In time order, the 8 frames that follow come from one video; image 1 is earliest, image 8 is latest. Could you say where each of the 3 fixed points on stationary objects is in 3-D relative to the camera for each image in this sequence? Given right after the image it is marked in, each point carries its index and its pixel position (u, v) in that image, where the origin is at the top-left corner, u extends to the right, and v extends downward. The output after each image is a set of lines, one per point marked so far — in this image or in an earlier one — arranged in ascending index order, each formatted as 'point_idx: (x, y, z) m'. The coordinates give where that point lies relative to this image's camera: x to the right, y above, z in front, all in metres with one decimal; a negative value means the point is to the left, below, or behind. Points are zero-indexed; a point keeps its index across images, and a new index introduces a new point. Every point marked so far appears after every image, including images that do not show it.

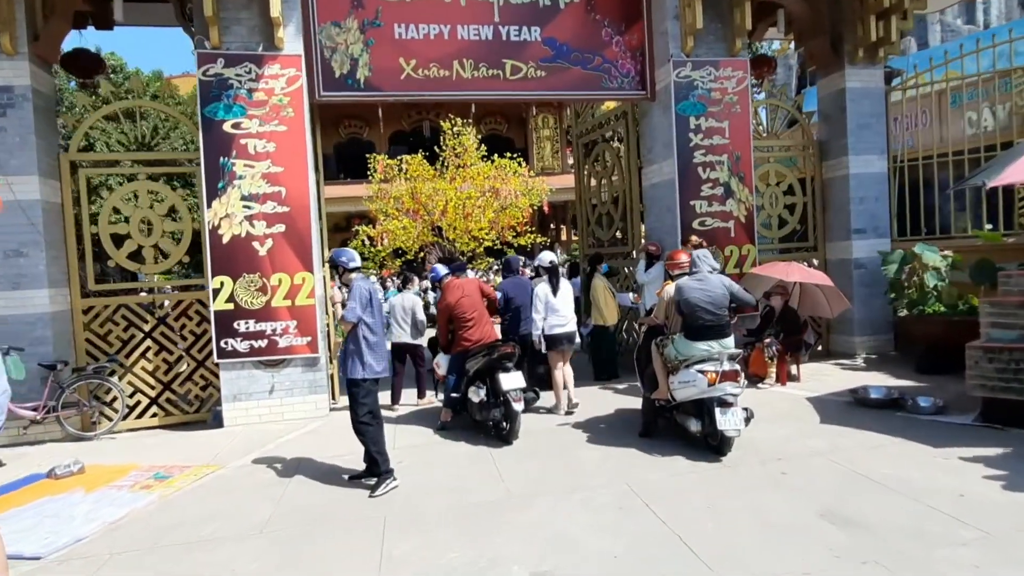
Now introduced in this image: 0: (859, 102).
0: (+3.4, +1.8, +8.3) m
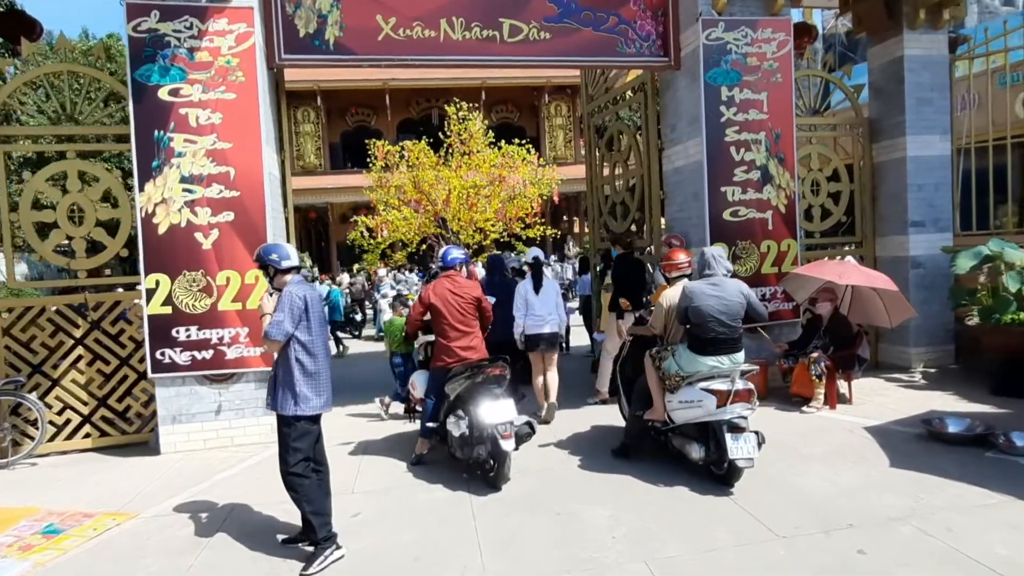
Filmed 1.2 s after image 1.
0: (+3.4, +1.8, +7.1) m
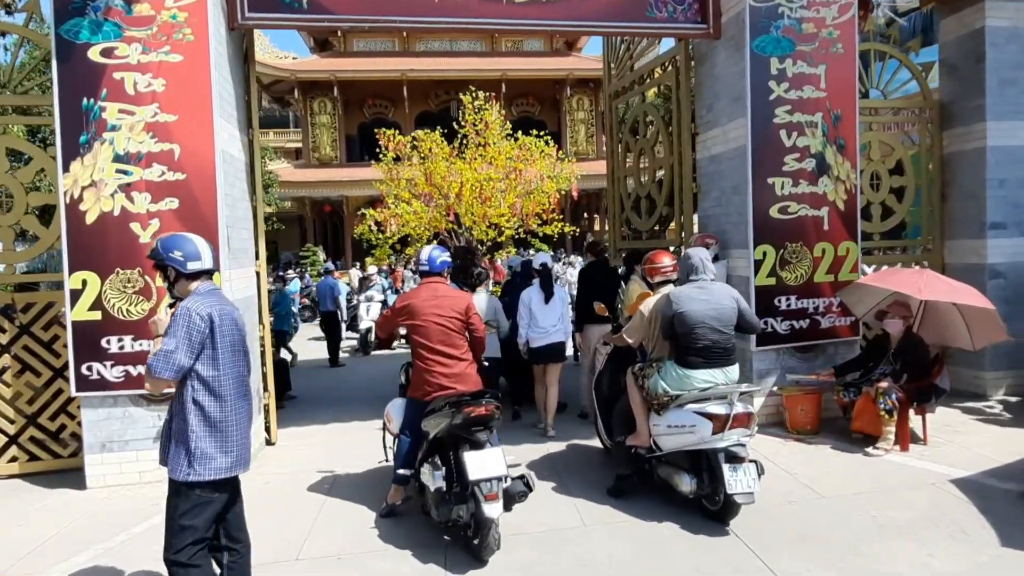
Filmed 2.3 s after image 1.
0: (+3.5, +1.7, +6.0) m
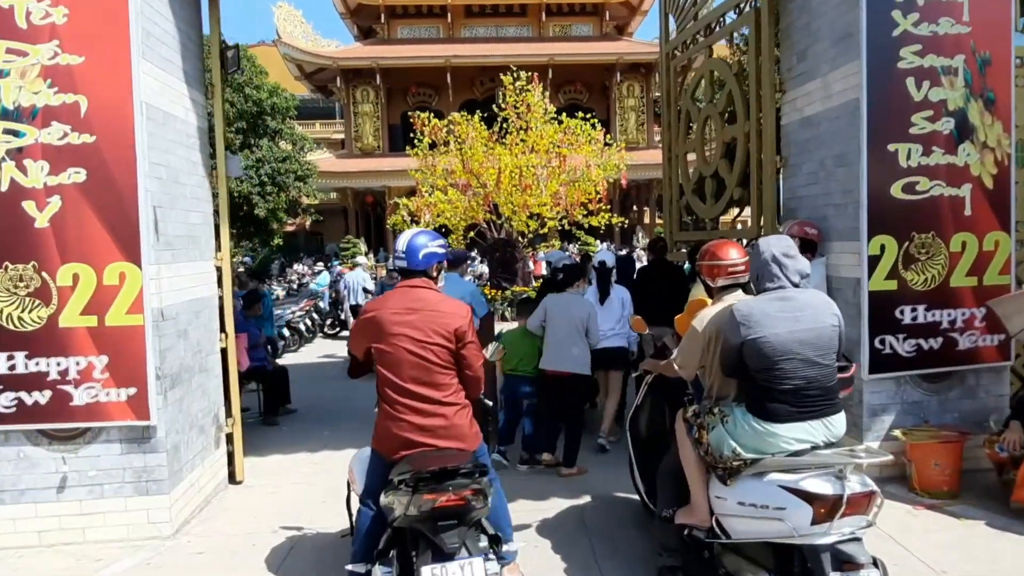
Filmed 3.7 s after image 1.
0: (+3.7, +1.7, +4.5) m
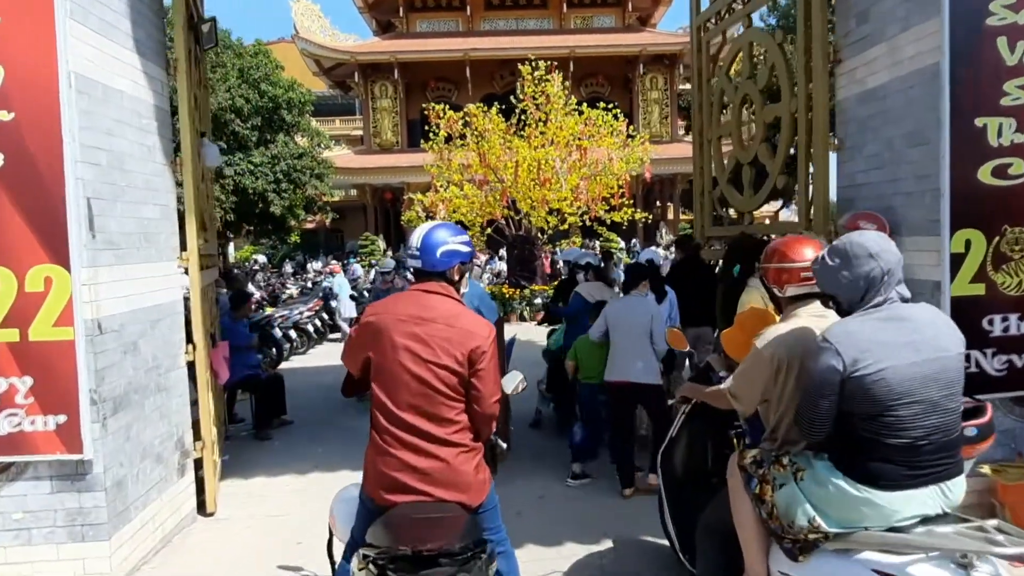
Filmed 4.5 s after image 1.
0: (+3.7, +1.7, +3.7) m
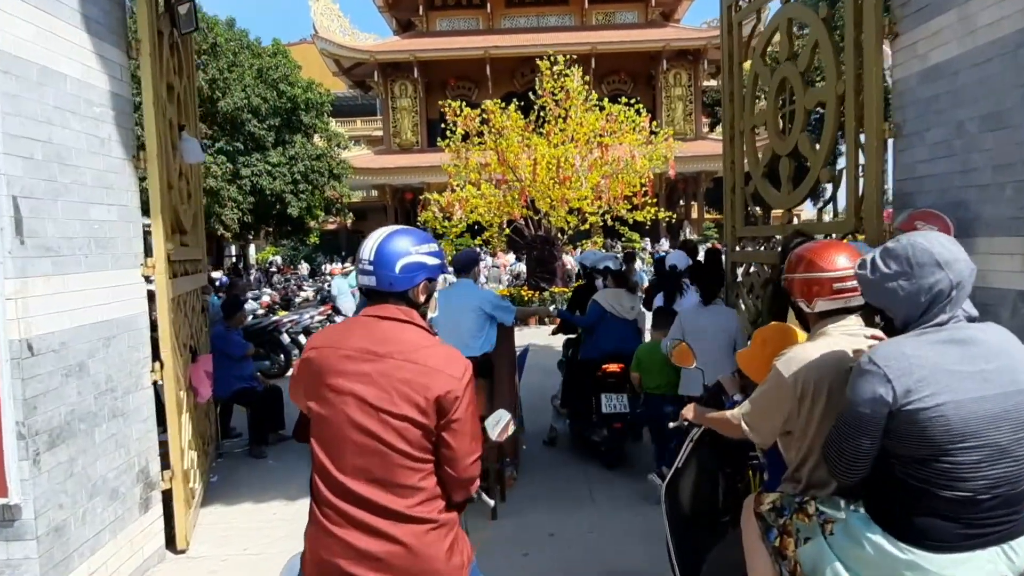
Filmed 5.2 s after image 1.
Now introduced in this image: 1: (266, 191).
0: (+3.7, +1.6, +3.2) m
1: (-5.6, +2.2, +19.2) m
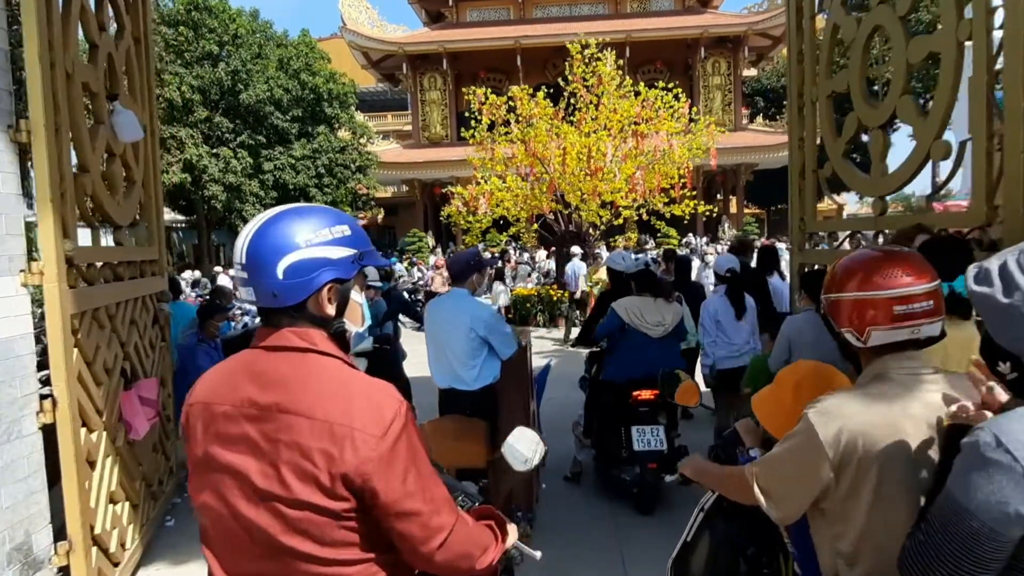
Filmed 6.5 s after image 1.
0: (+3.7, +1.6, +2.1) m
1: (-5.0, +2.3, +18.5) m
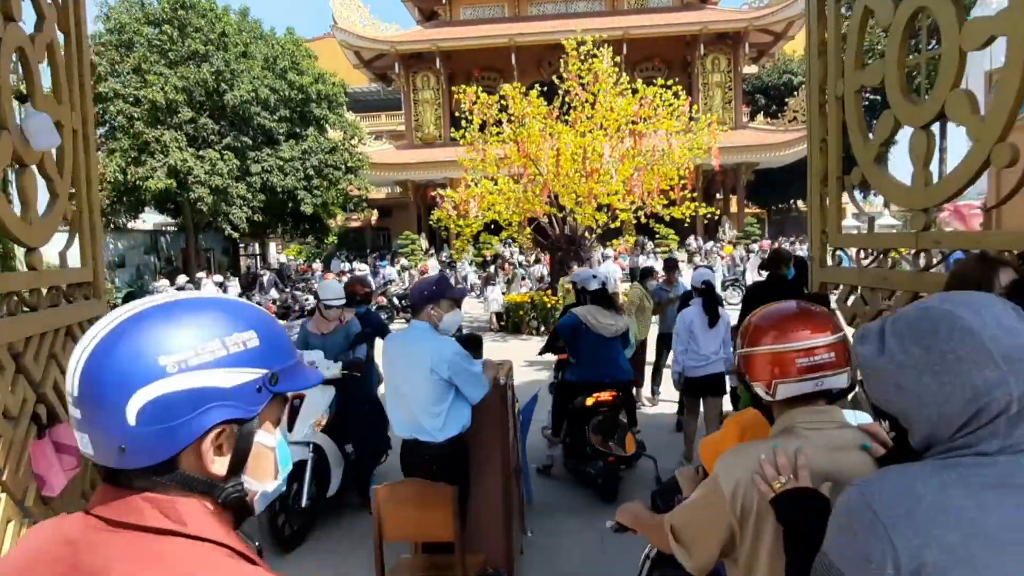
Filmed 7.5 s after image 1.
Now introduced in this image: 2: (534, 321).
0: (+3.6, +1.5, +1.6) m
1: (-5.1, +2.1, +18.0) m
2: (+0.3, -0.5, +12.5) m
